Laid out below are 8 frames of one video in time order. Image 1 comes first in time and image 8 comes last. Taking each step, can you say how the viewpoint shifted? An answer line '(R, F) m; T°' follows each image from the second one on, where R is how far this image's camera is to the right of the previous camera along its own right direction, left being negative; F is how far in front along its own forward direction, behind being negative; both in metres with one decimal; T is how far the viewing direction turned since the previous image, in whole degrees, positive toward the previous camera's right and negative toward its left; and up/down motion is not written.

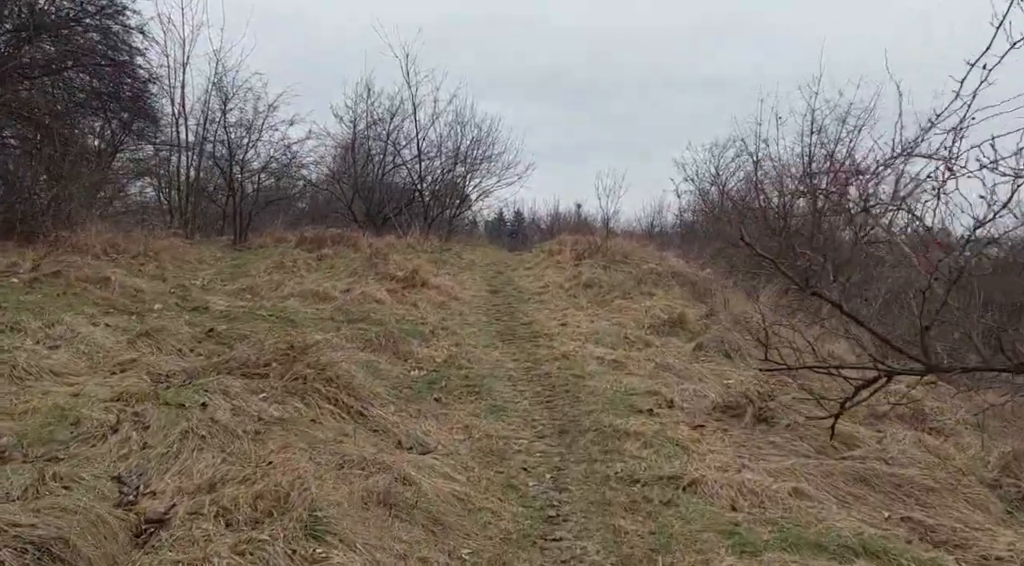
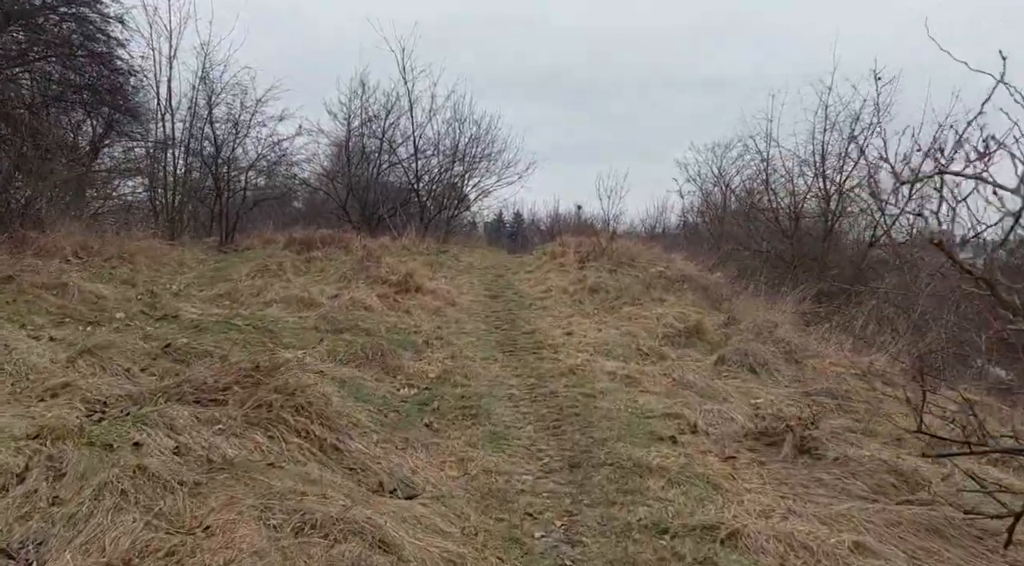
(0.0, +1.1) m; 0°
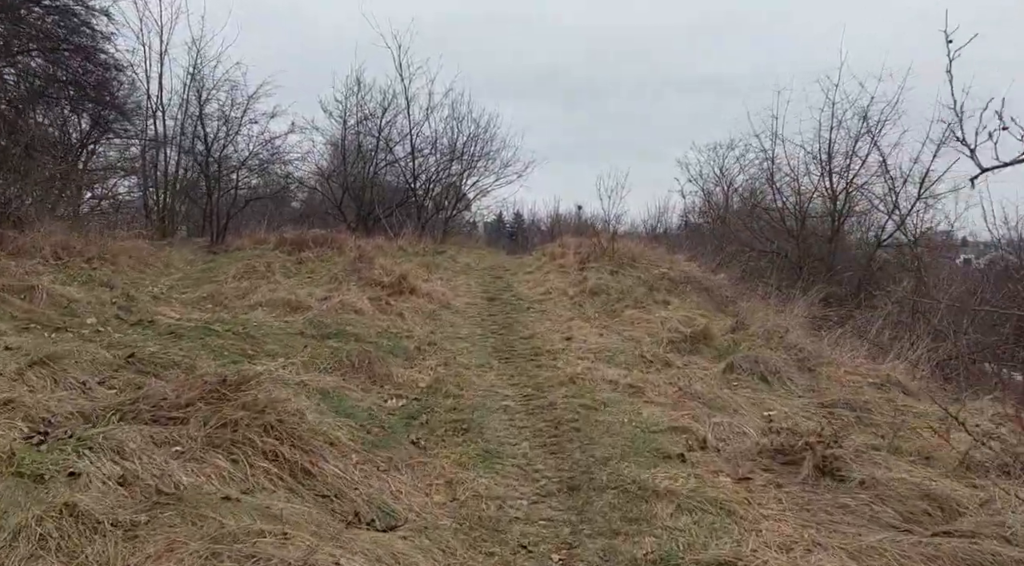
(0.0, +0.6) m; 0°
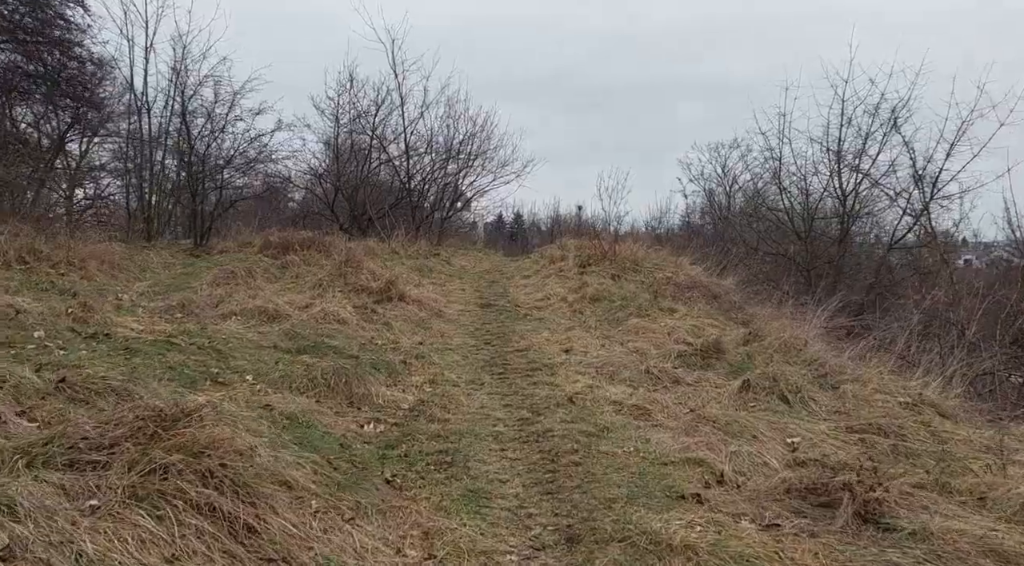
(+0.1, +0.9) m; 0°
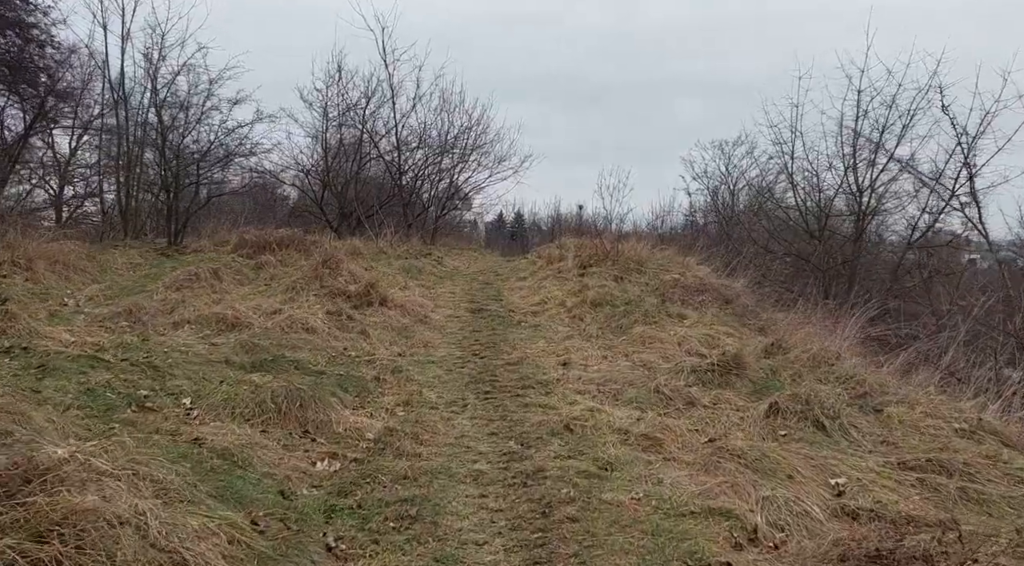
(+0.1, +1.3) m; 0°
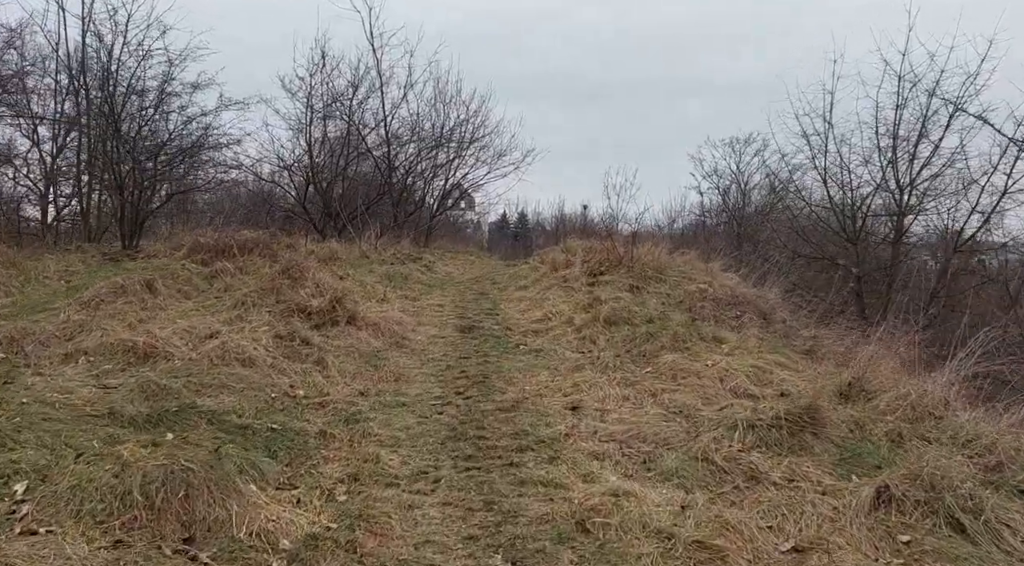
(+0.1, +2.3) m; 0°
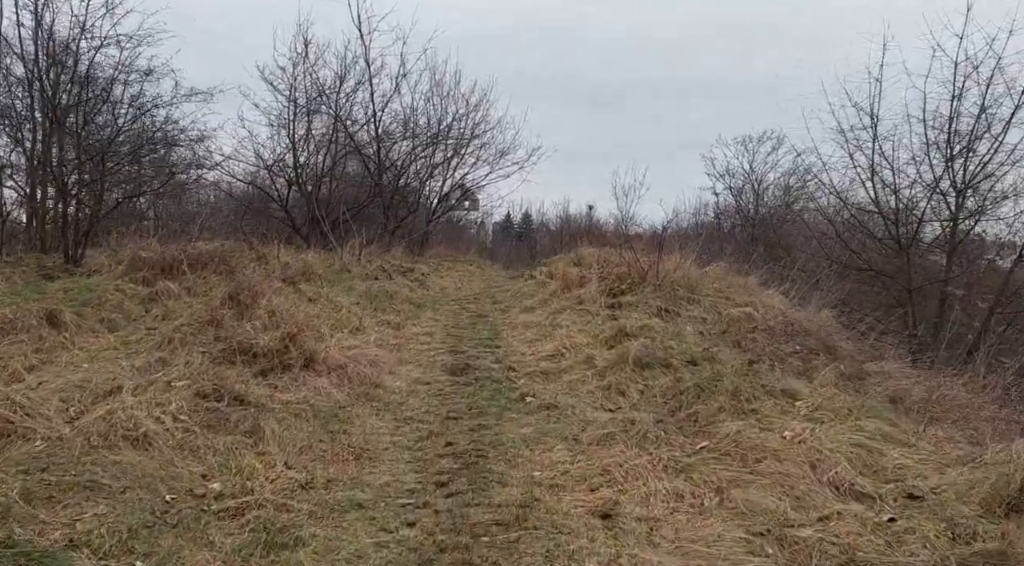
(0.0, +2.4) m; 0°
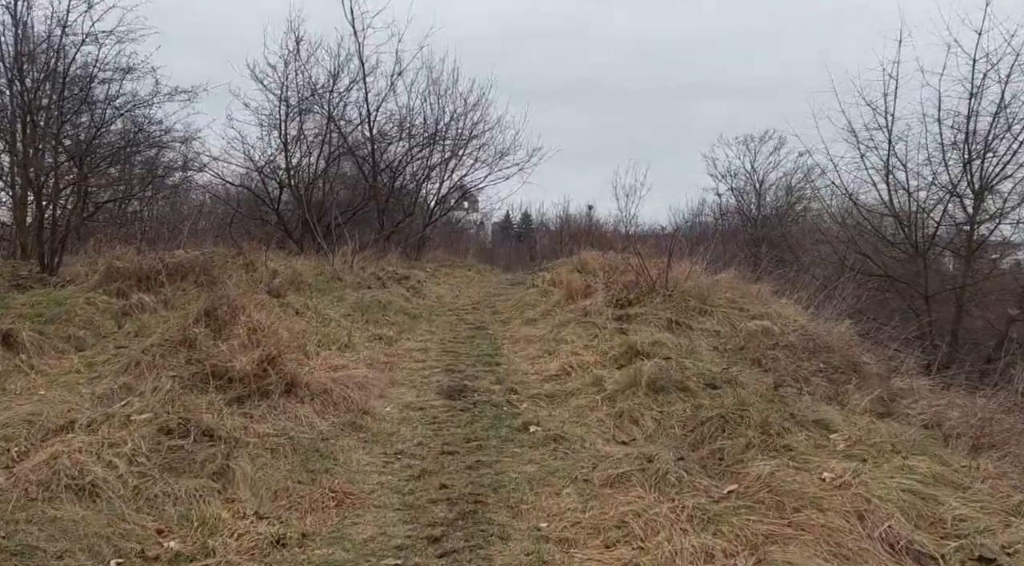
(0.0, +0.8) m; 0°
